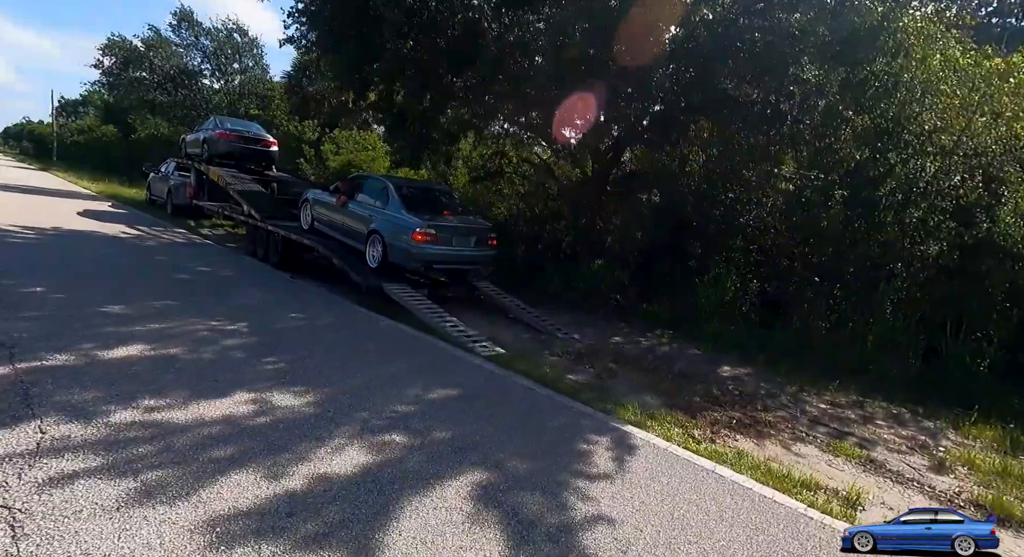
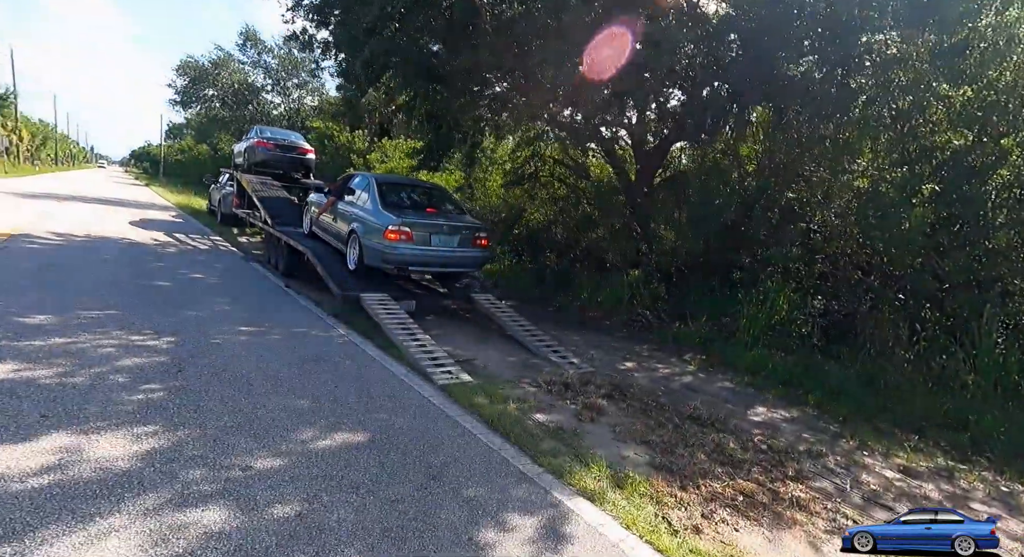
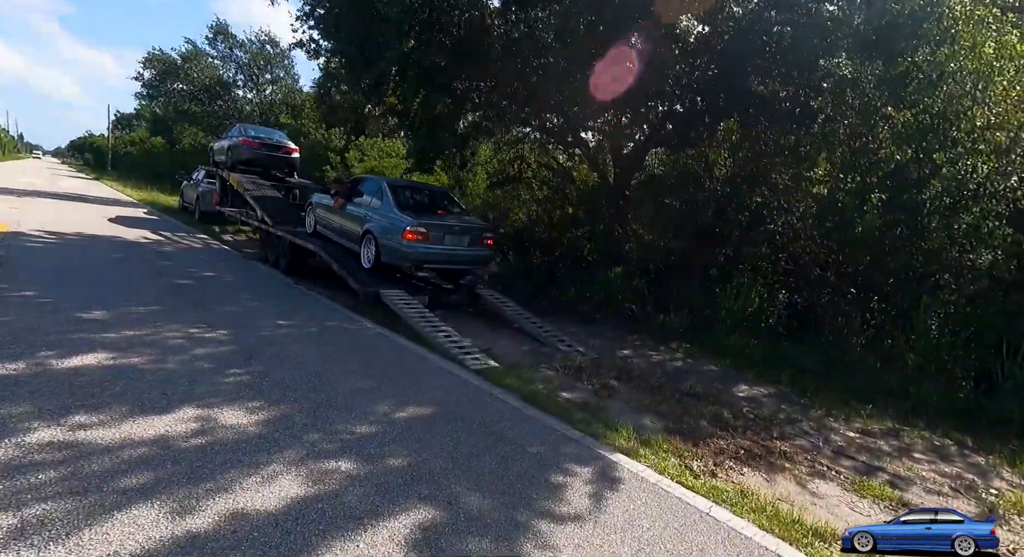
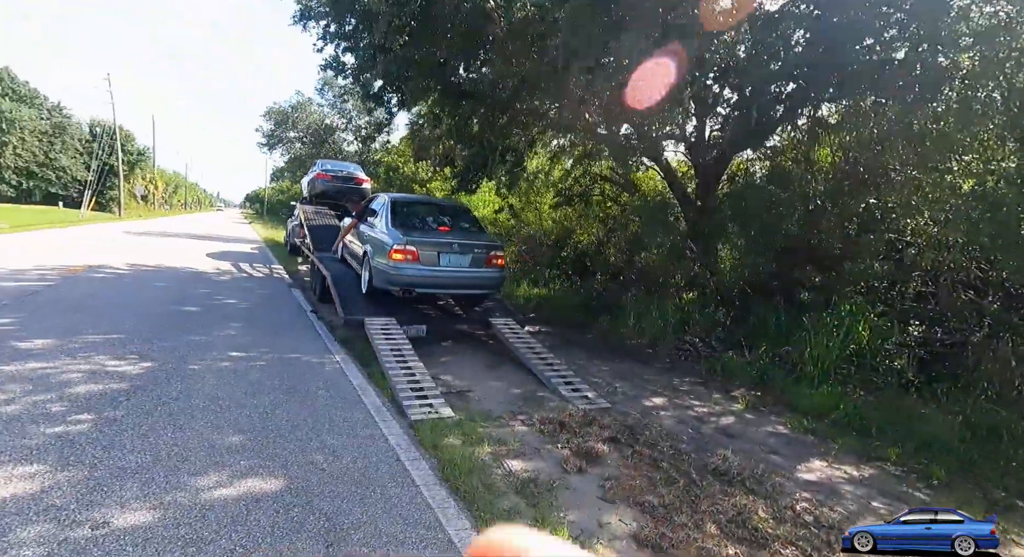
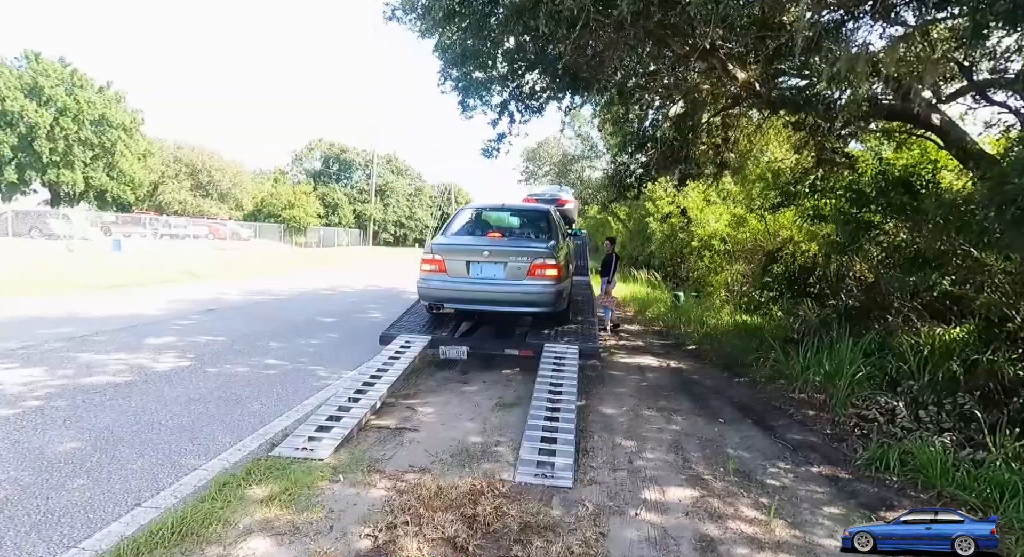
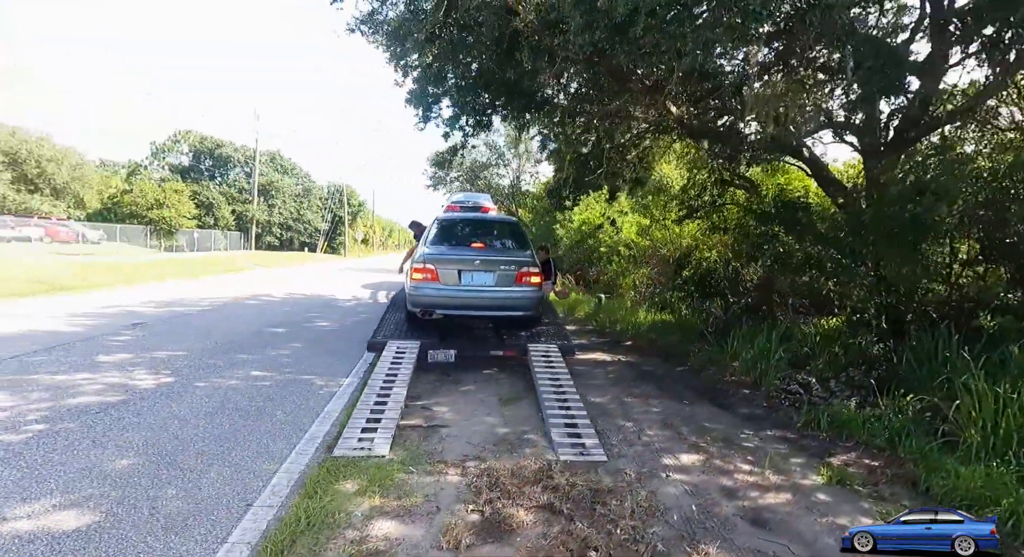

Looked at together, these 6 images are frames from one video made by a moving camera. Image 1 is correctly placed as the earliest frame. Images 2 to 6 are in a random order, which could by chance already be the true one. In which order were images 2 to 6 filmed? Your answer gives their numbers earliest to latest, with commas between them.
3, 2, 4, 6, 5
